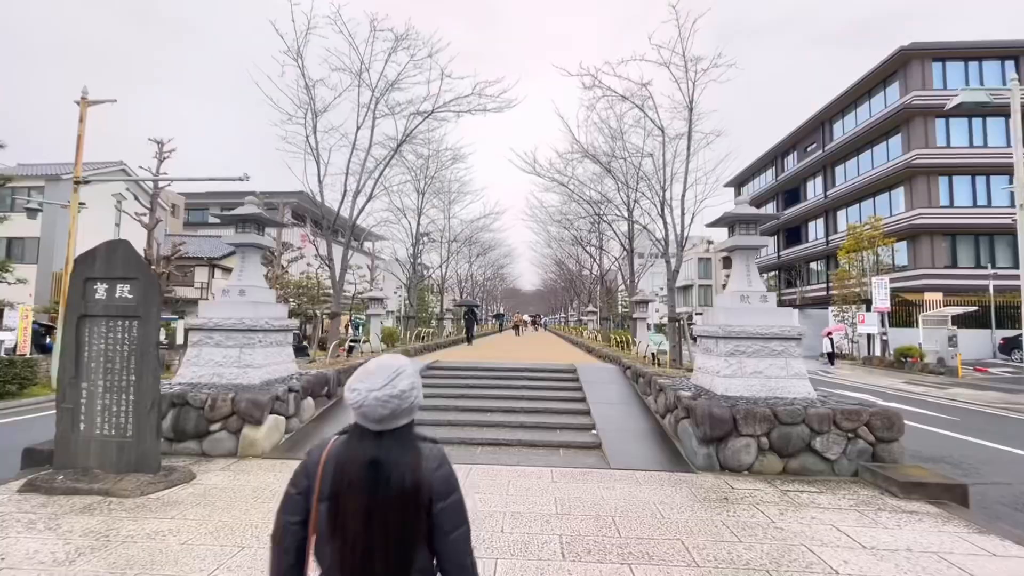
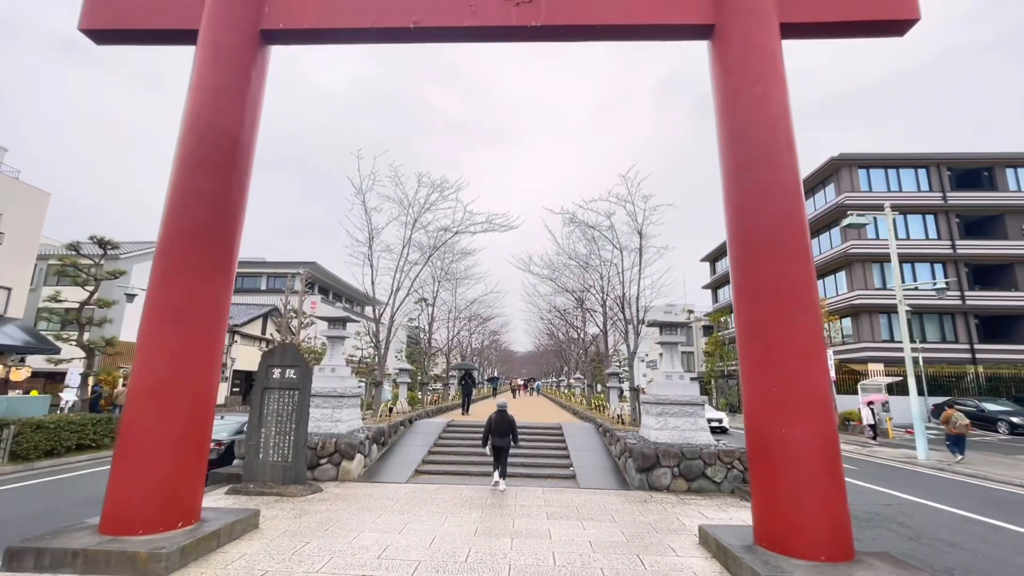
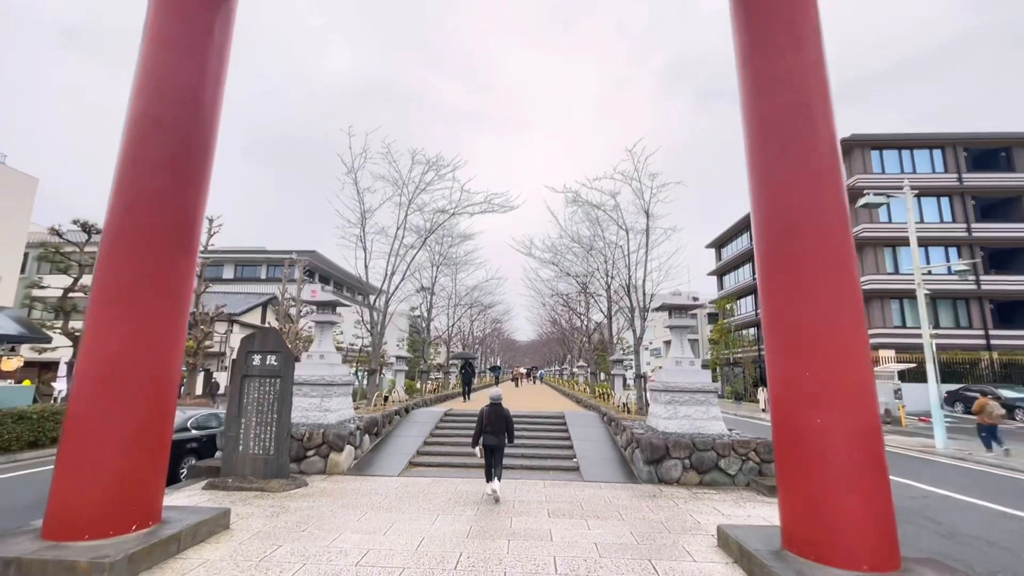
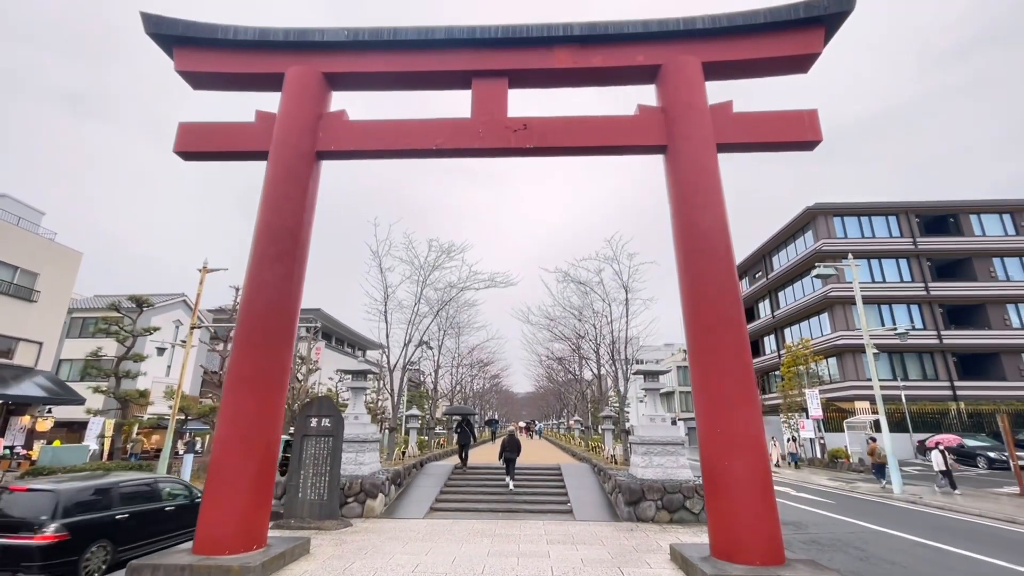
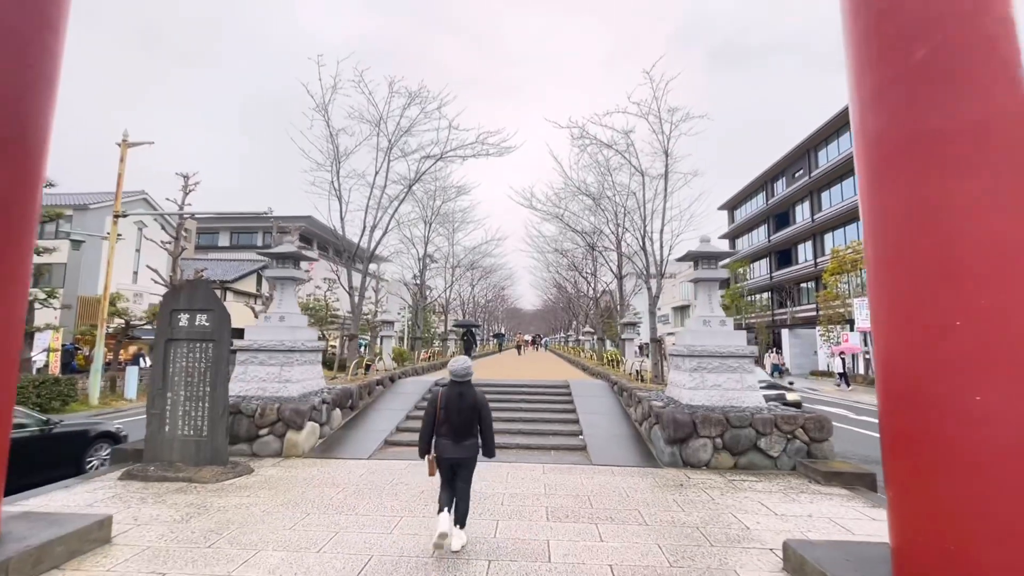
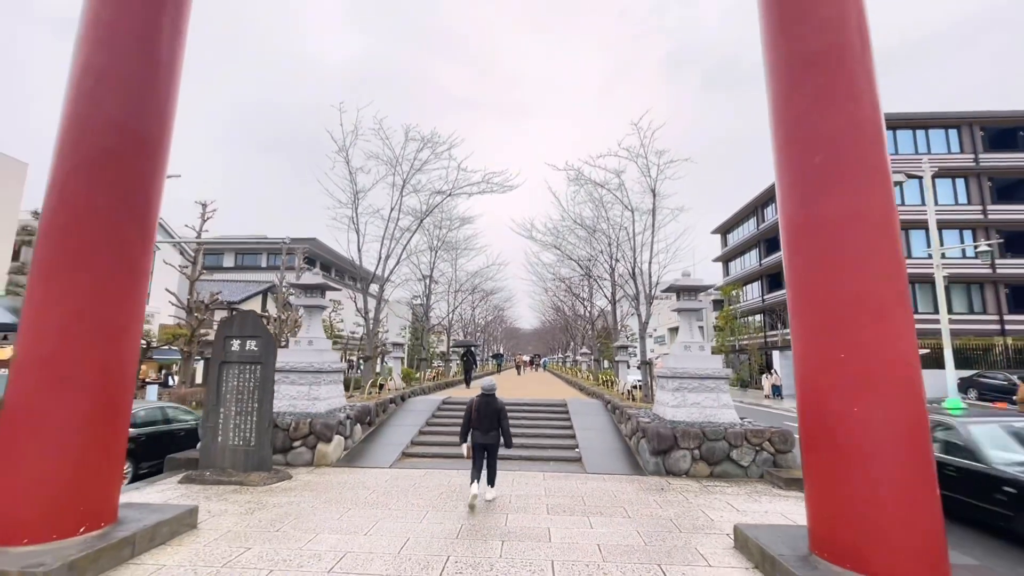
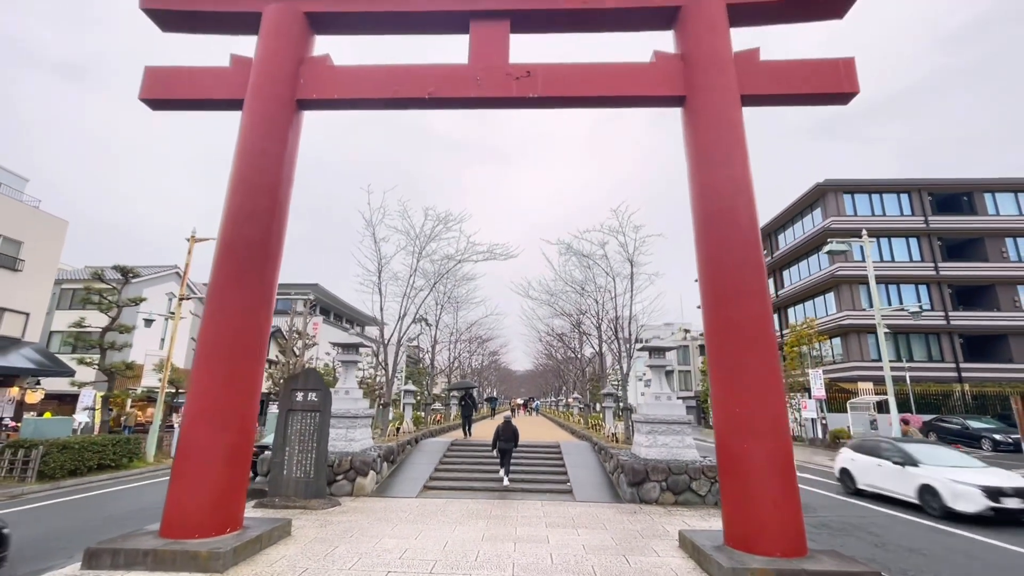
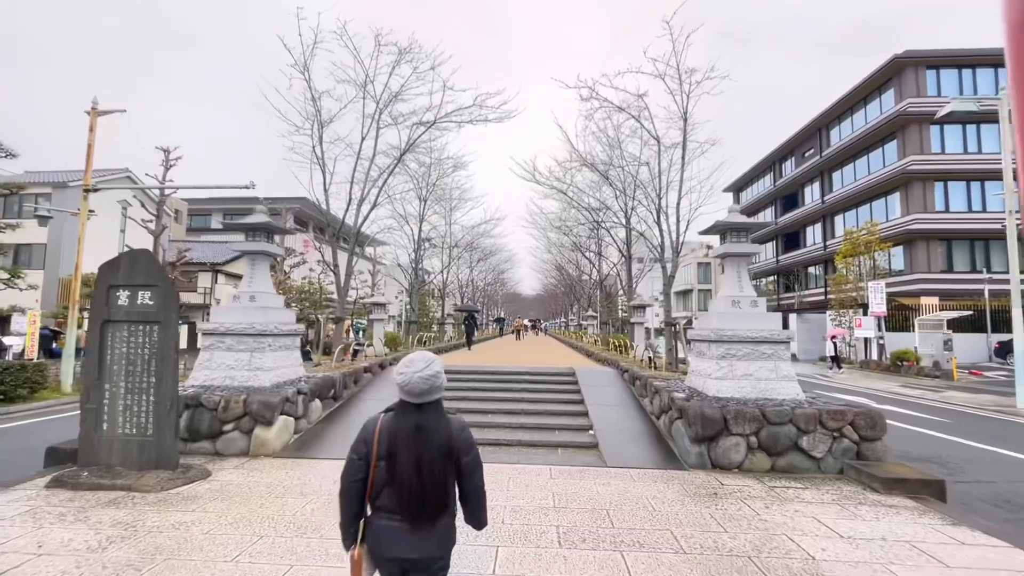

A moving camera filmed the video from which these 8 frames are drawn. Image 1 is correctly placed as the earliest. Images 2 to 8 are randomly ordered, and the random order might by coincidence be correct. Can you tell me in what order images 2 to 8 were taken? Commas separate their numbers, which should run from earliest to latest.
8, 5, 6, 3, 2, 7, 4
